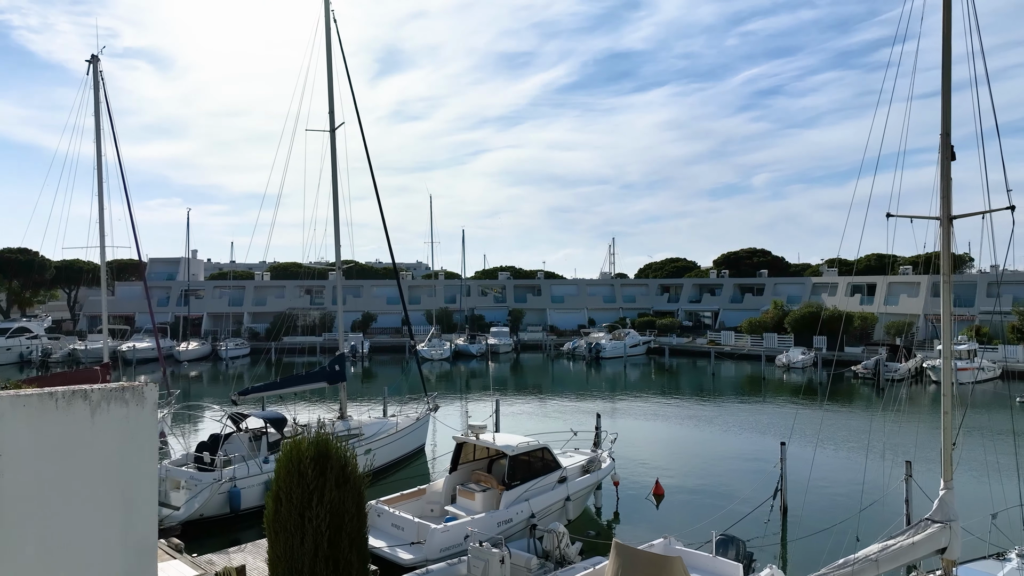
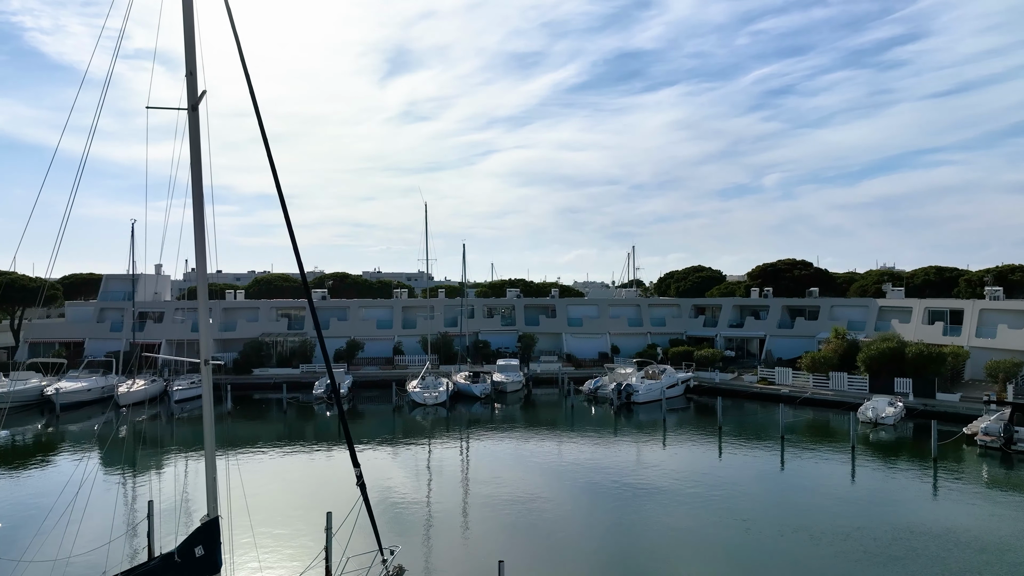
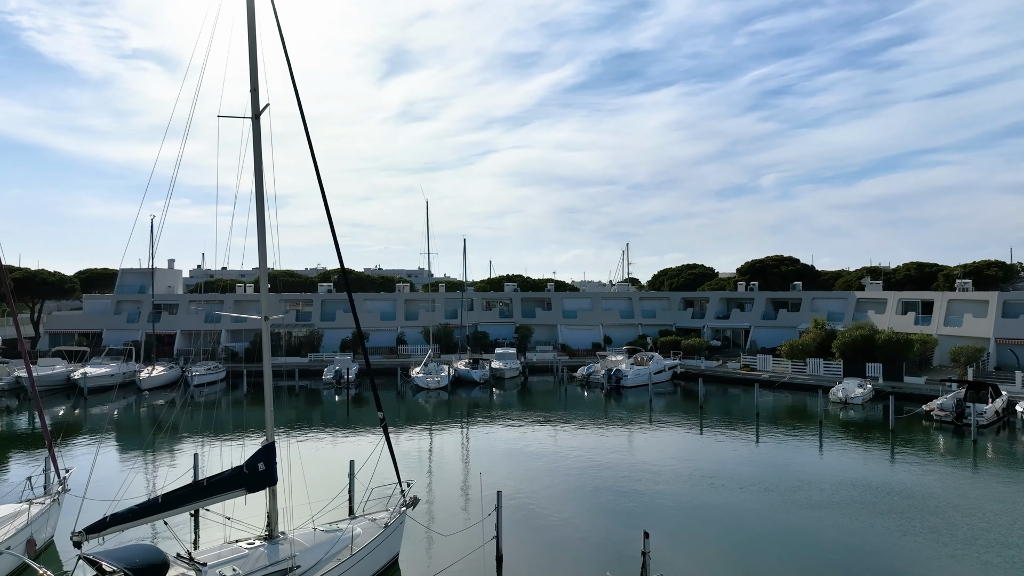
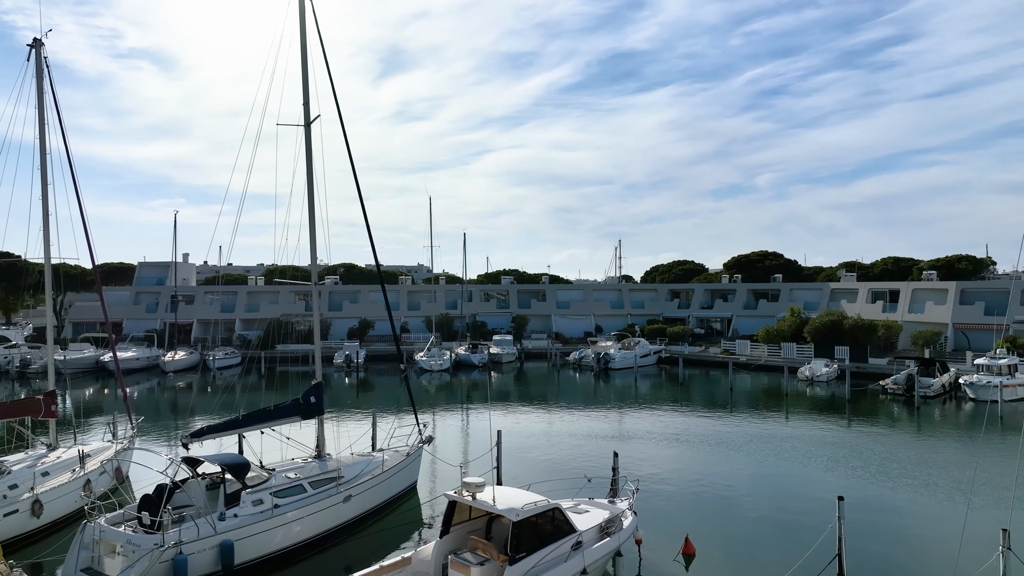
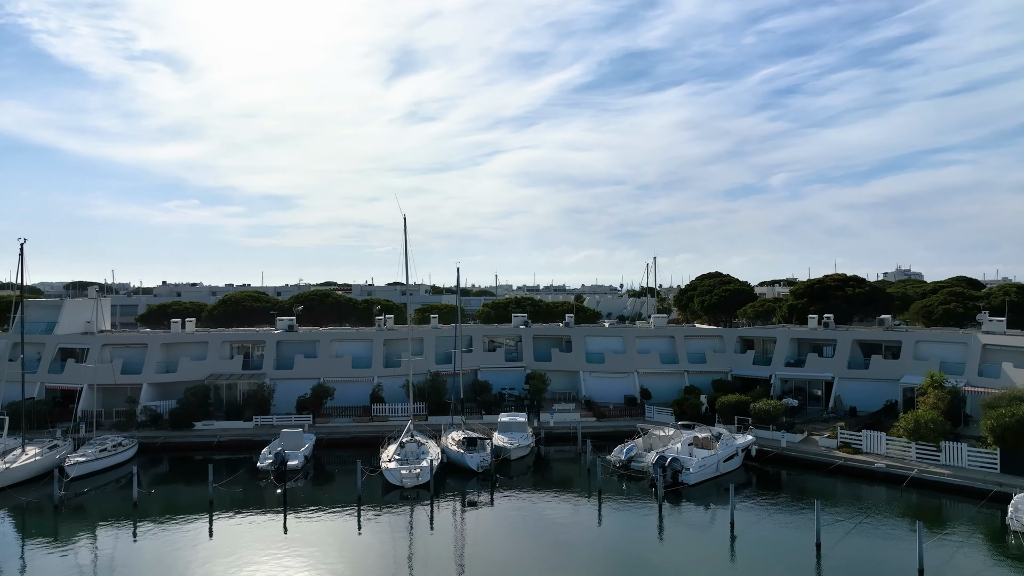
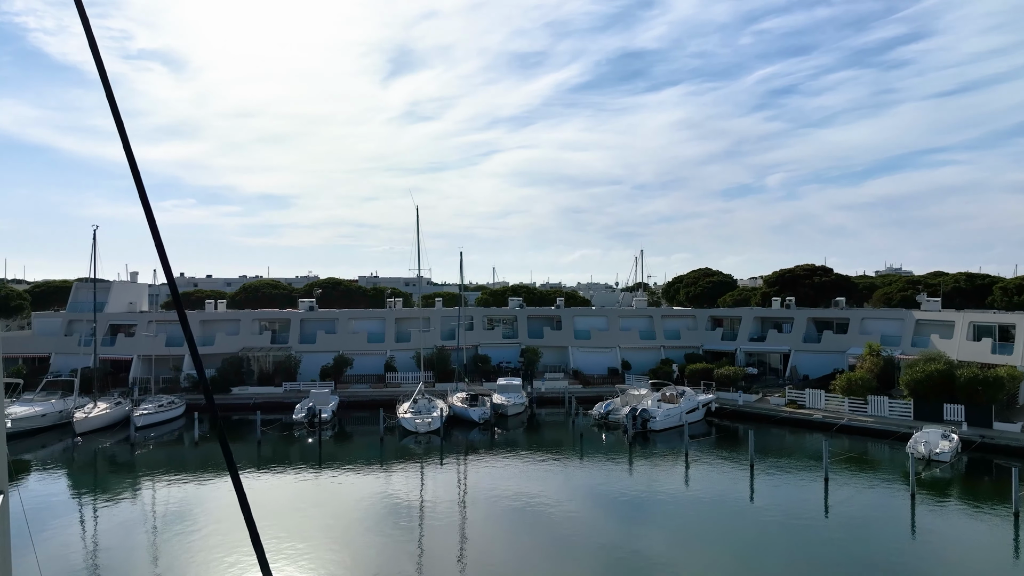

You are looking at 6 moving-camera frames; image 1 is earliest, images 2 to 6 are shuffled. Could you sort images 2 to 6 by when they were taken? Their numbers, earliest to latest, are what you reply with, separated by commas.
4, 3, 2, 6, 5
